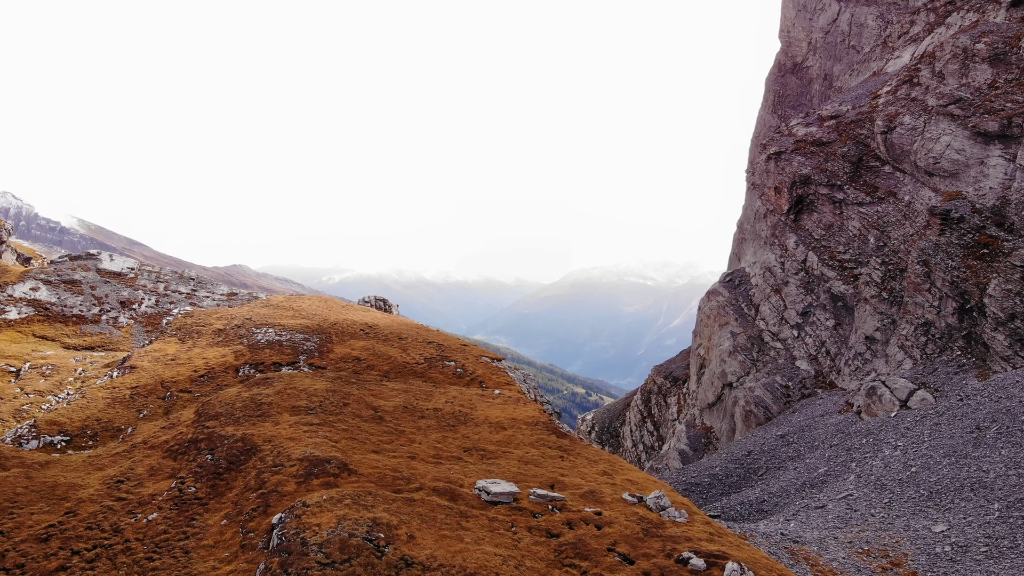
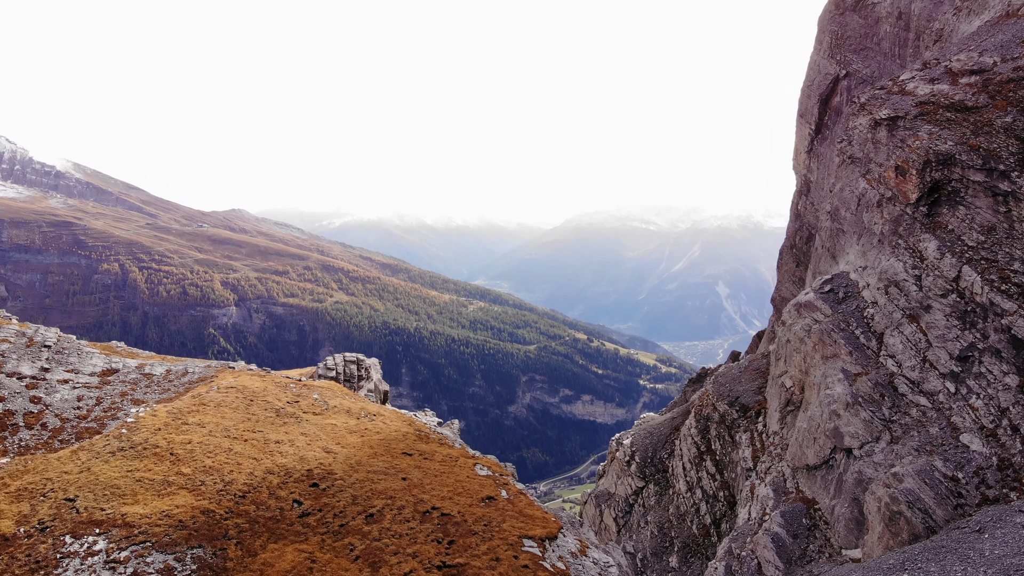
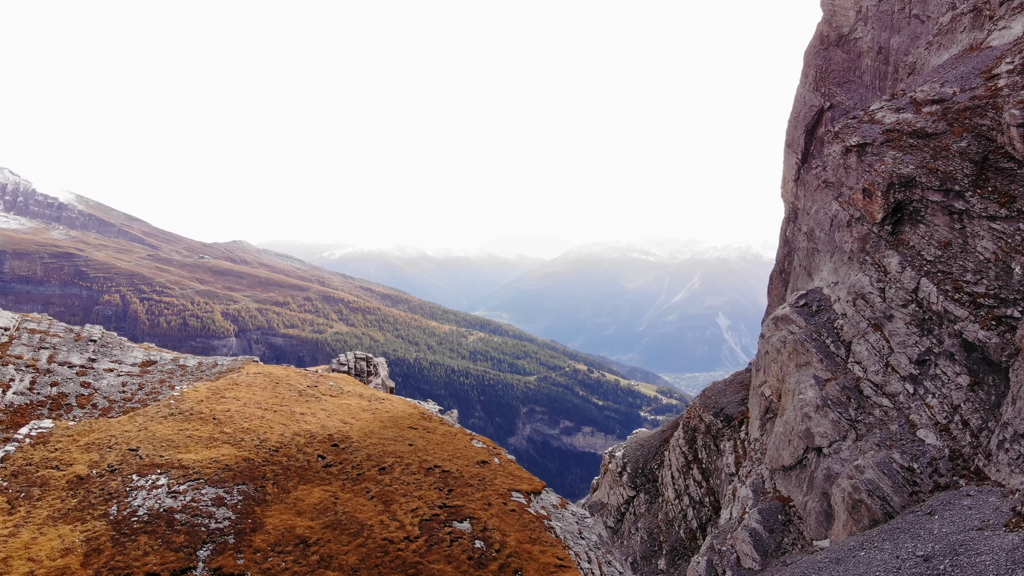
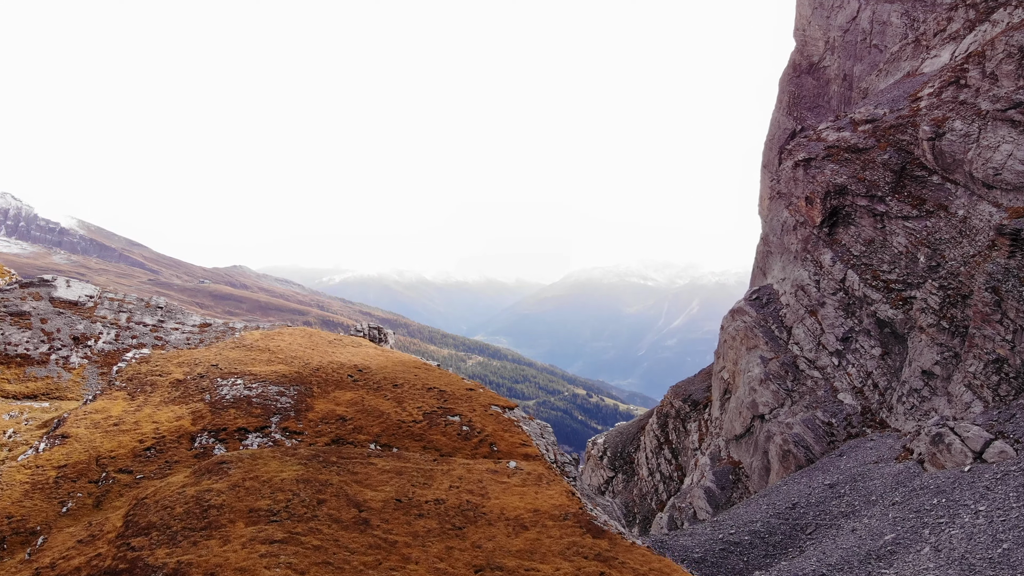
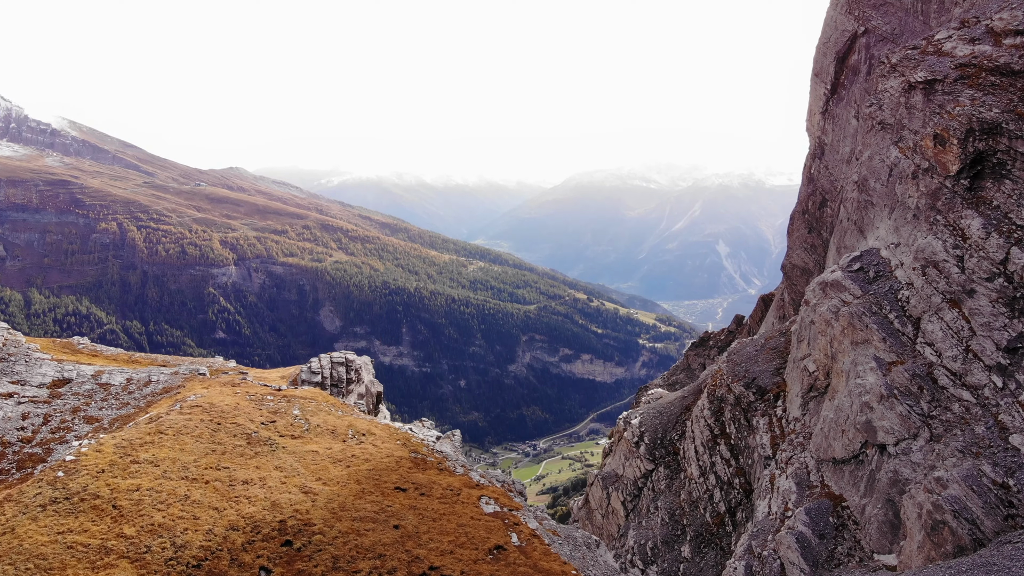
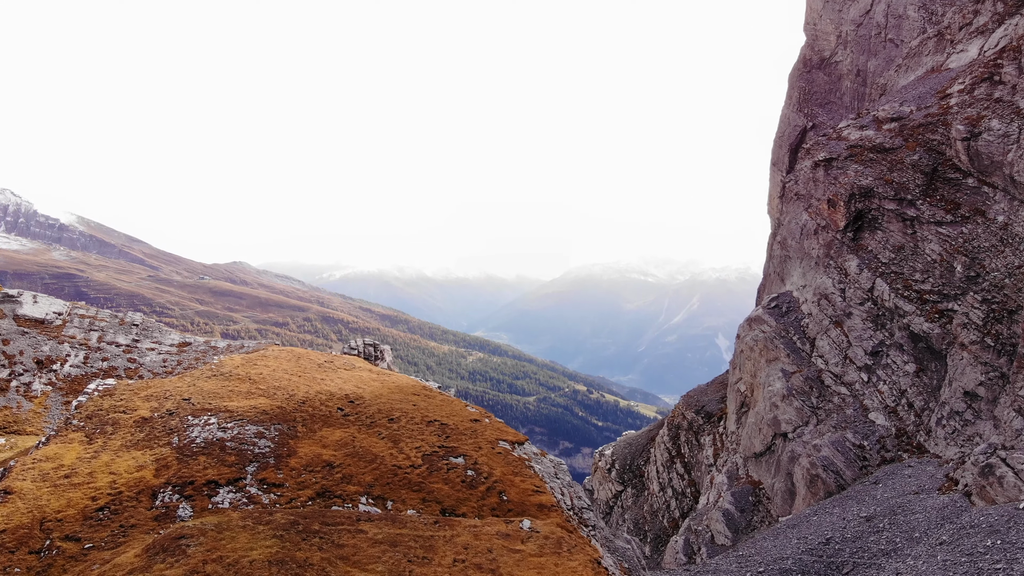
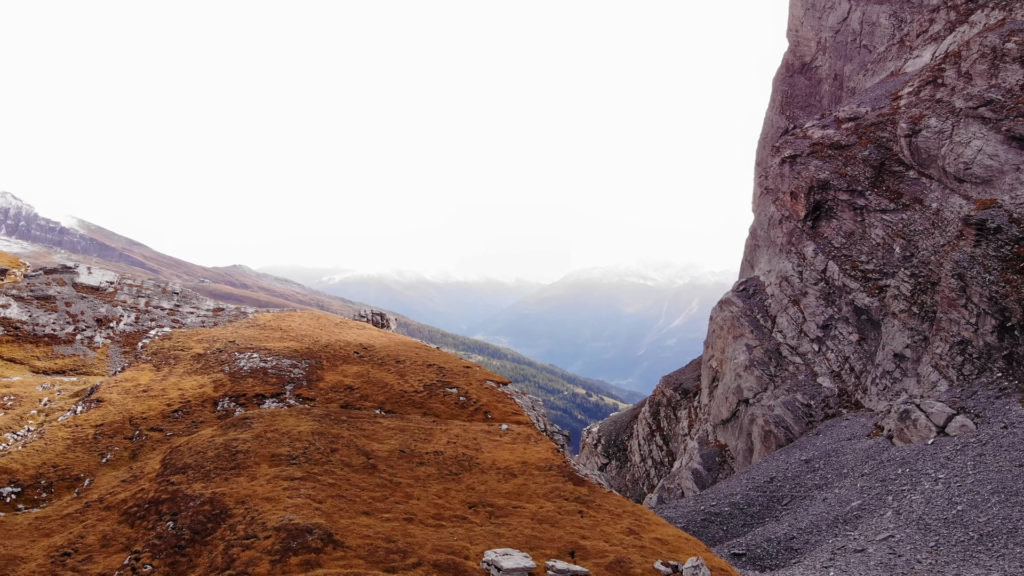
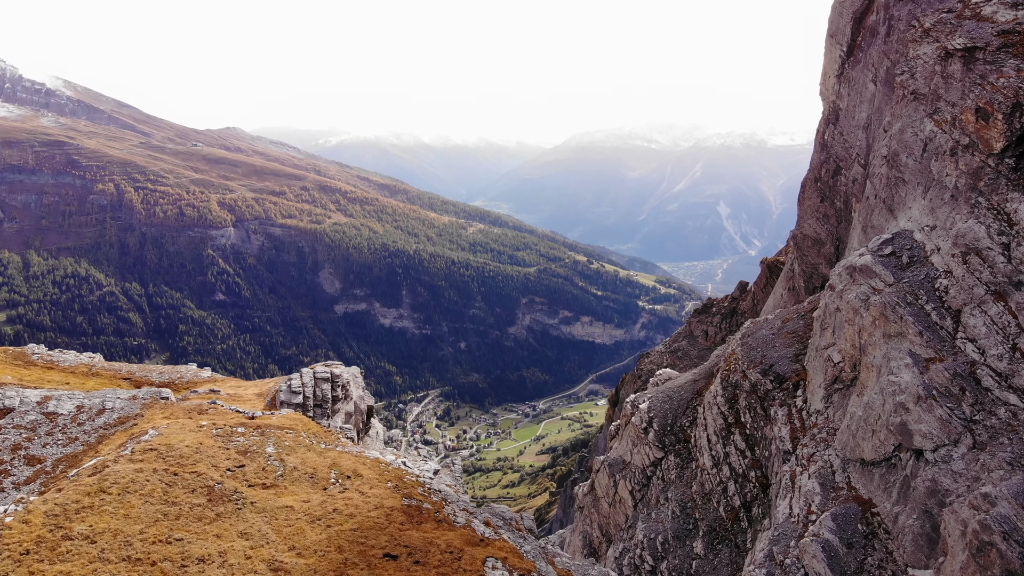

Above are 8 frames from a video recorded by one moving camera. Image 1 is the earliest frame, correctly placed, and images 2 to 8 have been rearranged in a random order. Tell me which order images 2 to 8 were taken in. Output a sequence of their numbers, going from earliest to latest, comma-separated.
7, 4, 6, 3, 2, 5, 8
